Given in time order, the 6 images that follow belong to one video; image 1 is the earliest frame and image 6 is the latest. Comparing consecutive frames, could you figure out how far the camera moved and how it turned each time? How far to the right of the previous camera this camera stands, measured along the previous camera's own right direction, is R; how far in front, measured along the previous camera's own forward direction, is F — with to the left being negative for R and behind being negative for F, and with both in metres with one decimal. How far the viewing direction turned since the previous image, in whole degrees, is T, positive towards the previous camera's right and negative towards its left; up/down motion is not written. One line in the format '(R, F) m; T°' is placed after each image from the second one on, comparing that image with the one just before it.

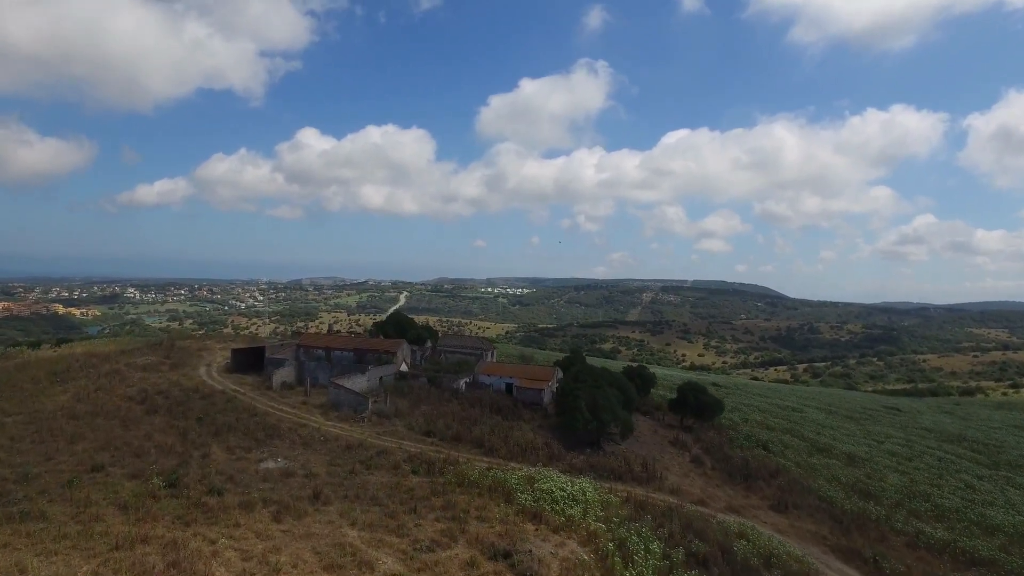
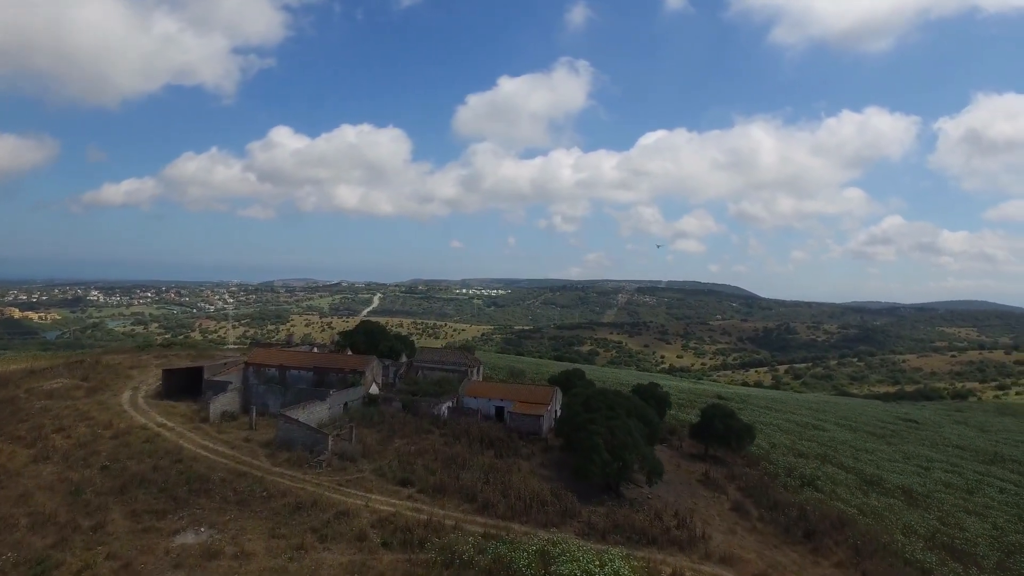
(-1.0, +6.4) m; +2°
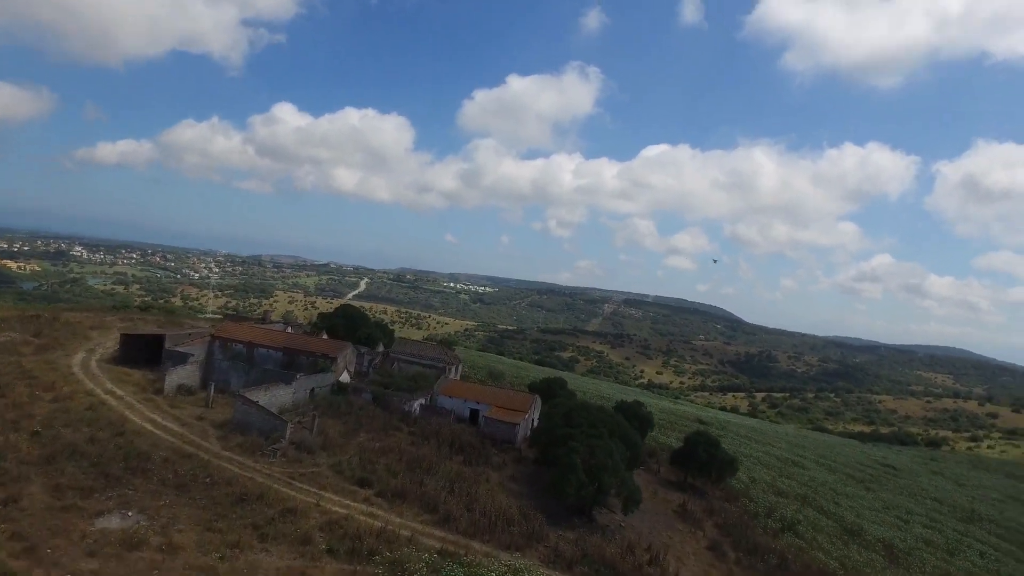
(+0.1, +1.7) m; +1°
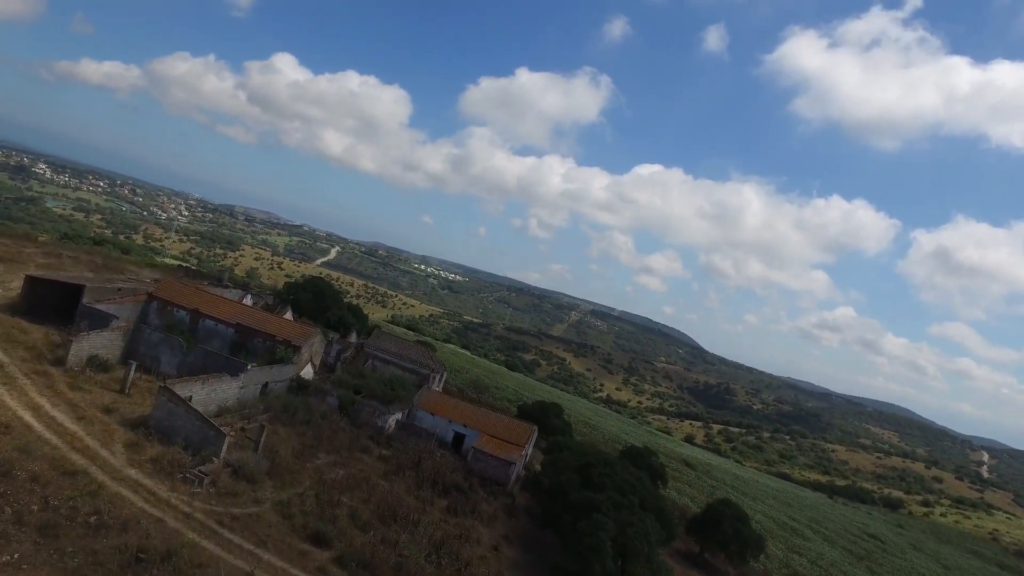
(-2.4, +5.8) m; +3°
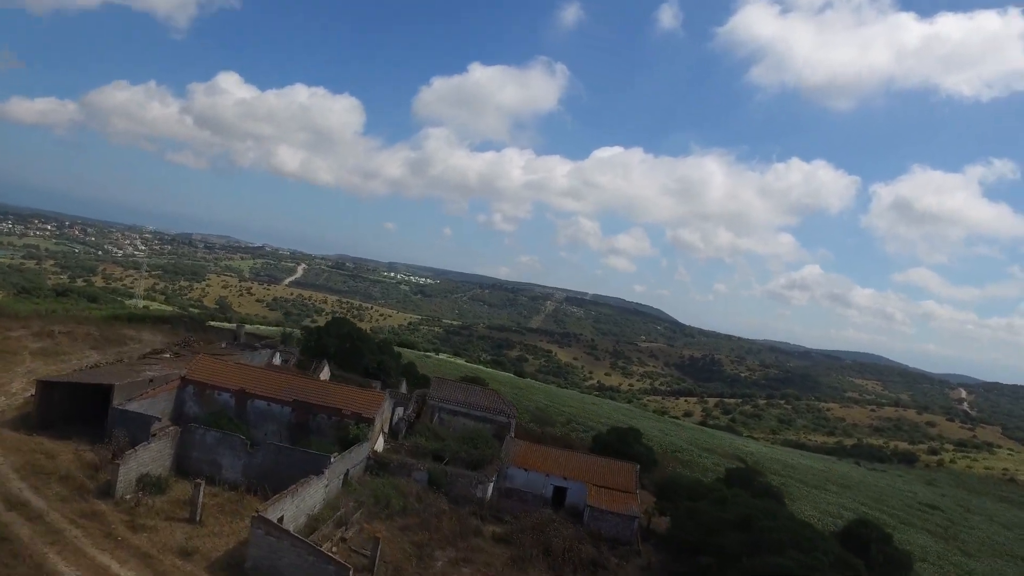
(-4.9, +3.4) m; +3°
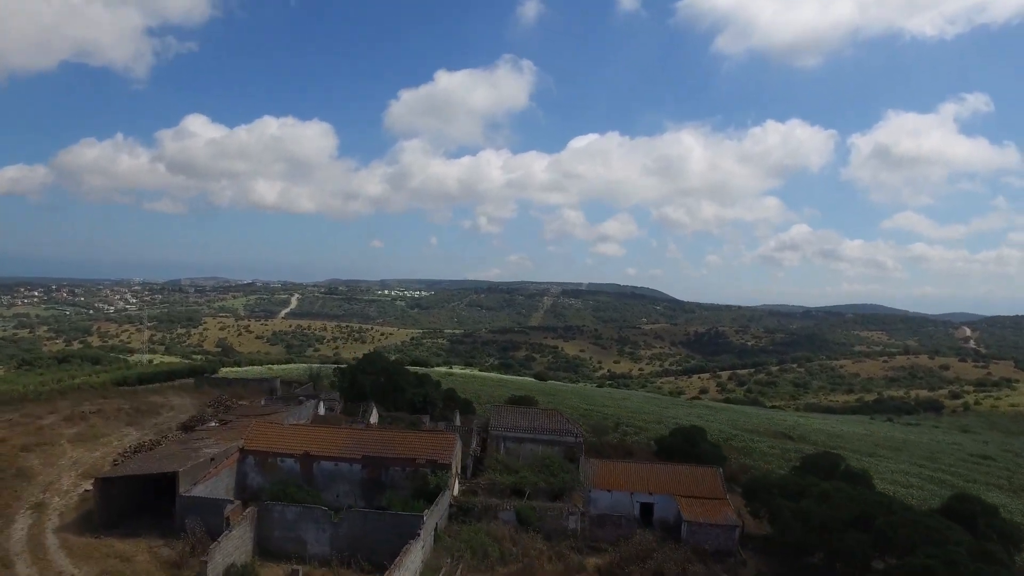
(-2.5, +1.1) m; +1°
